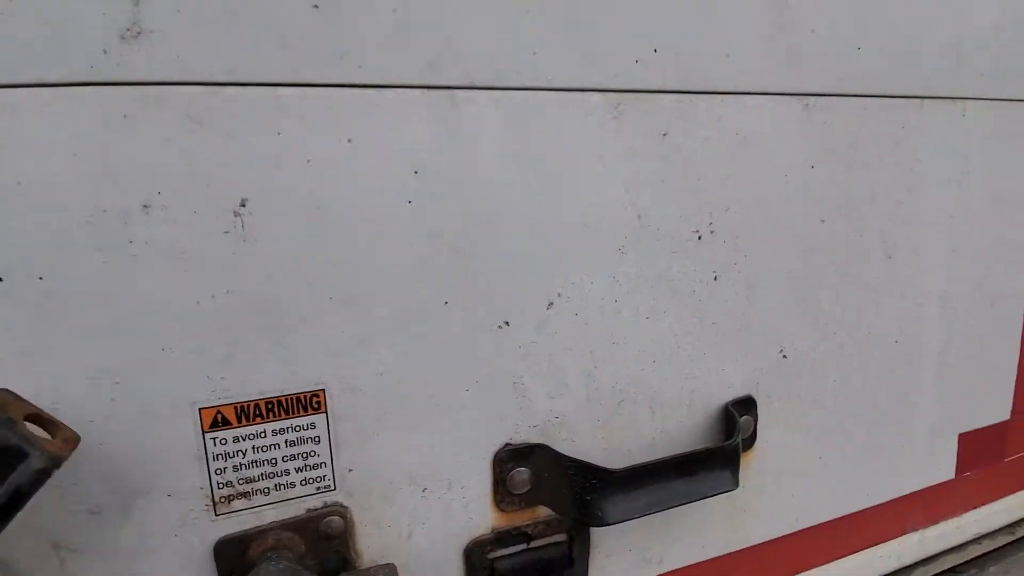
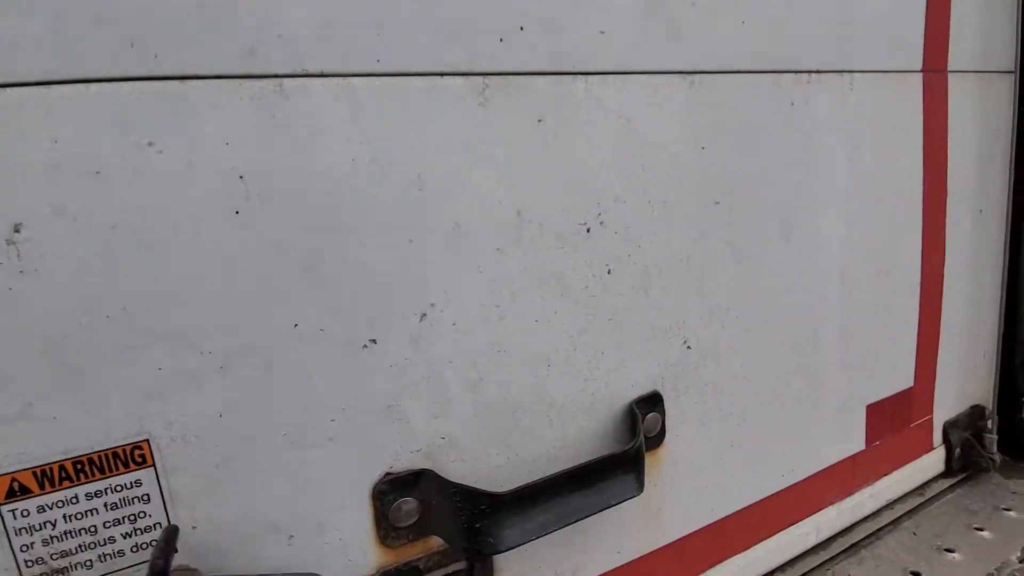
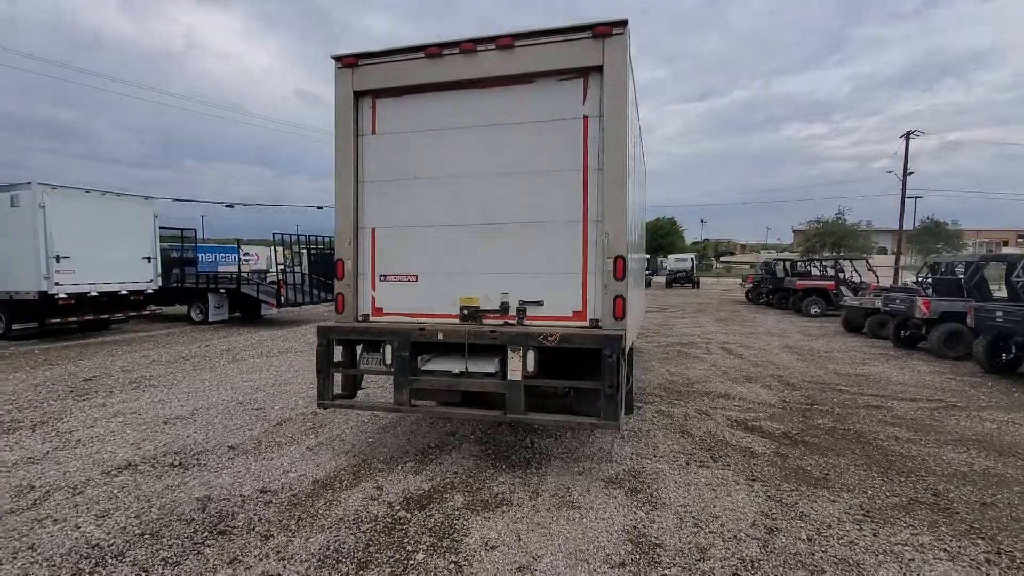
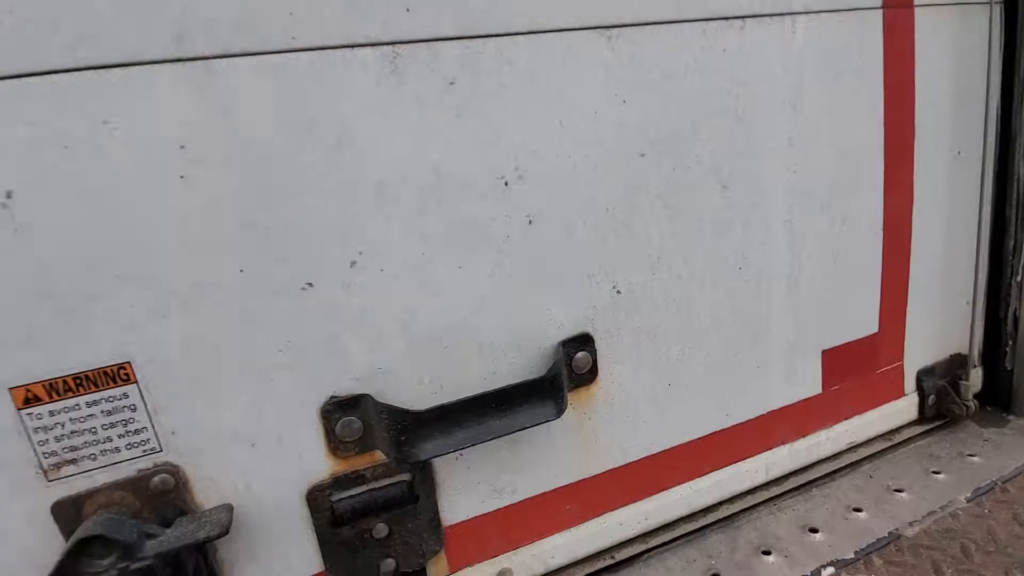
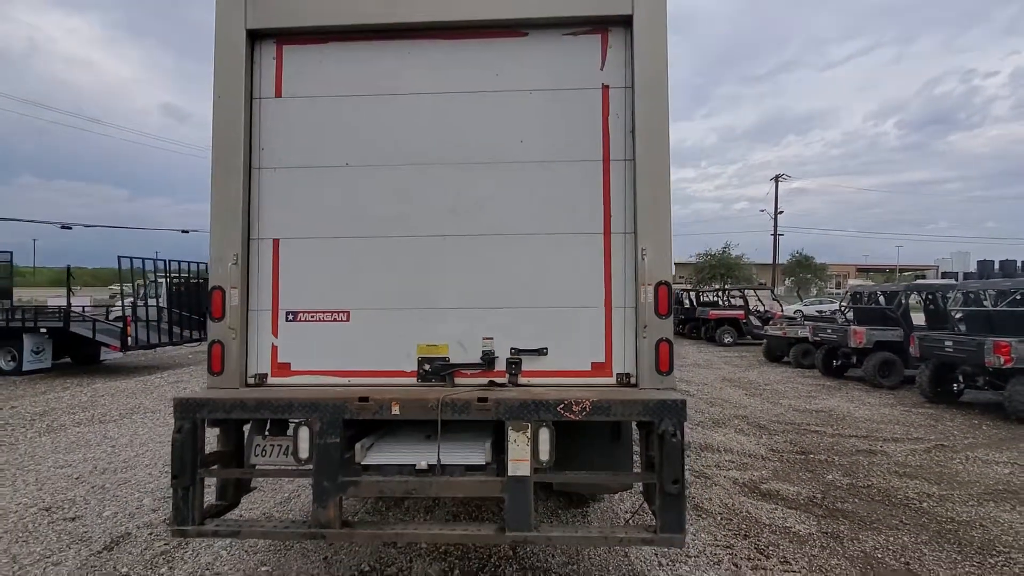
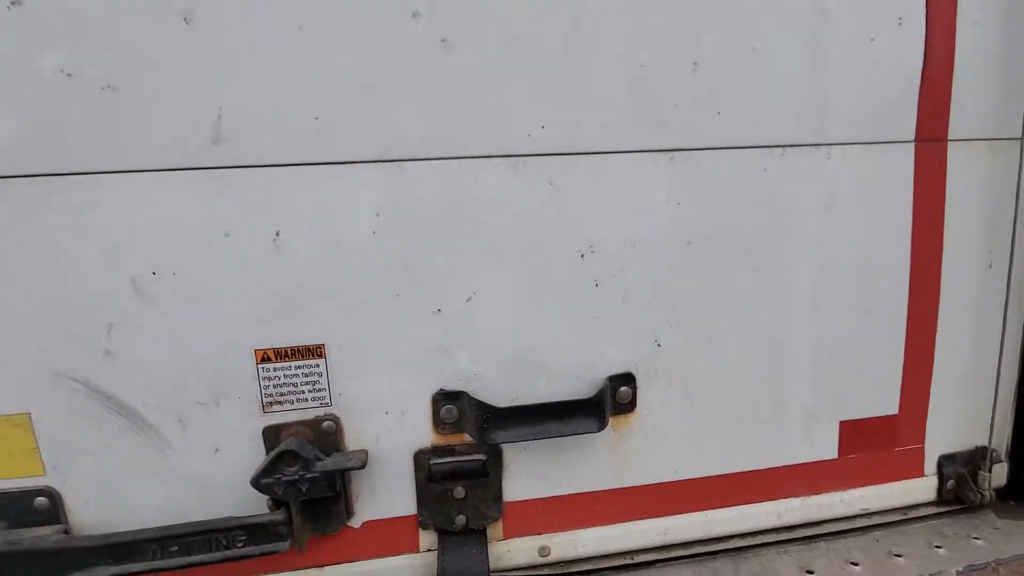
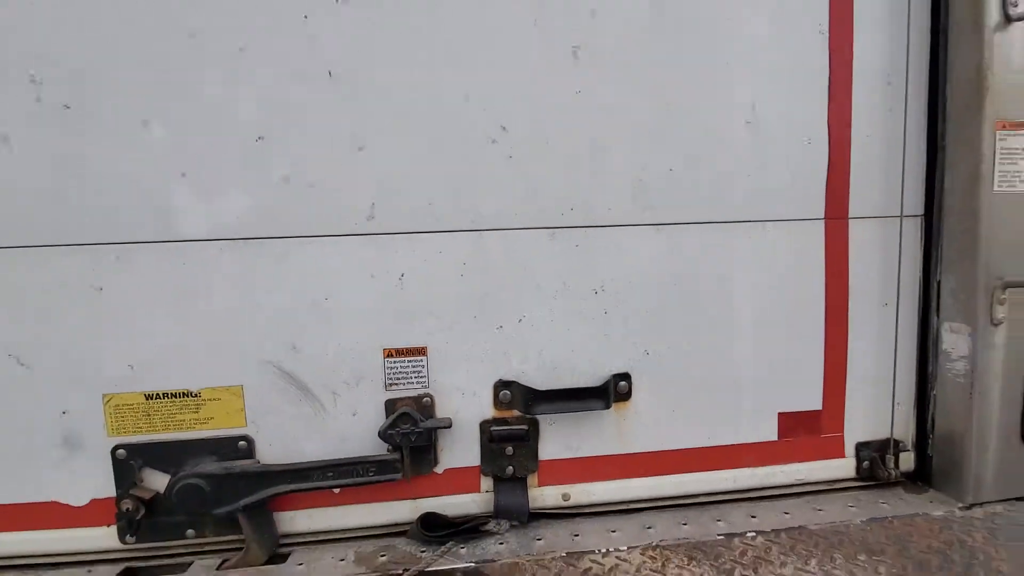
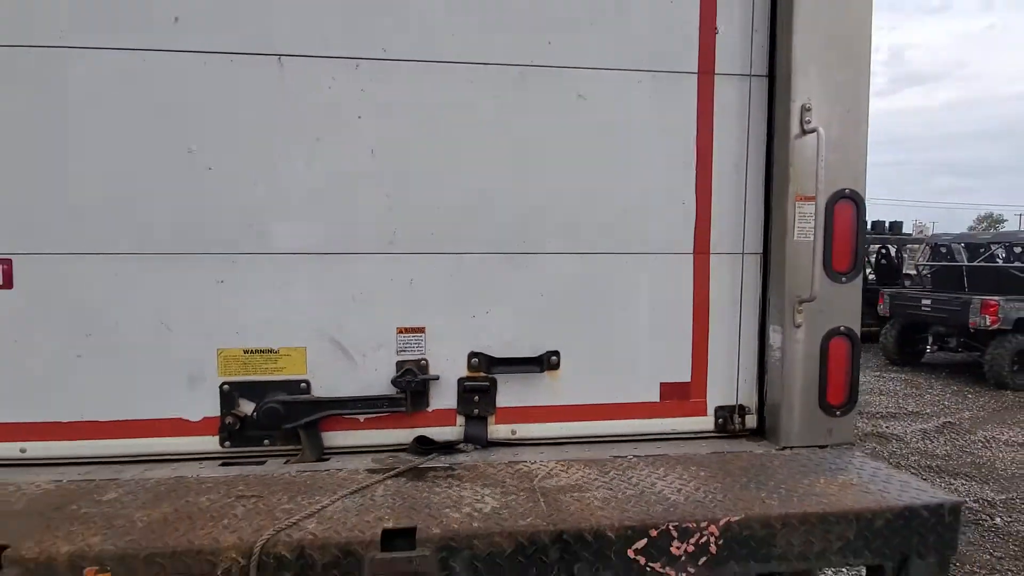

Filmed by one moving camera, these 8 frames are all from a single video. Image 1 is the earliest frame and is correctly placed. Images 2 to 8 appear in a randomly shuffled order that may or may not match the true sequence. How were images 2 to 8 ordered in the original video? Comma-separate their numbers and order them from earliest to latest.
2, 4, 6, 7, 8, 5, 3
